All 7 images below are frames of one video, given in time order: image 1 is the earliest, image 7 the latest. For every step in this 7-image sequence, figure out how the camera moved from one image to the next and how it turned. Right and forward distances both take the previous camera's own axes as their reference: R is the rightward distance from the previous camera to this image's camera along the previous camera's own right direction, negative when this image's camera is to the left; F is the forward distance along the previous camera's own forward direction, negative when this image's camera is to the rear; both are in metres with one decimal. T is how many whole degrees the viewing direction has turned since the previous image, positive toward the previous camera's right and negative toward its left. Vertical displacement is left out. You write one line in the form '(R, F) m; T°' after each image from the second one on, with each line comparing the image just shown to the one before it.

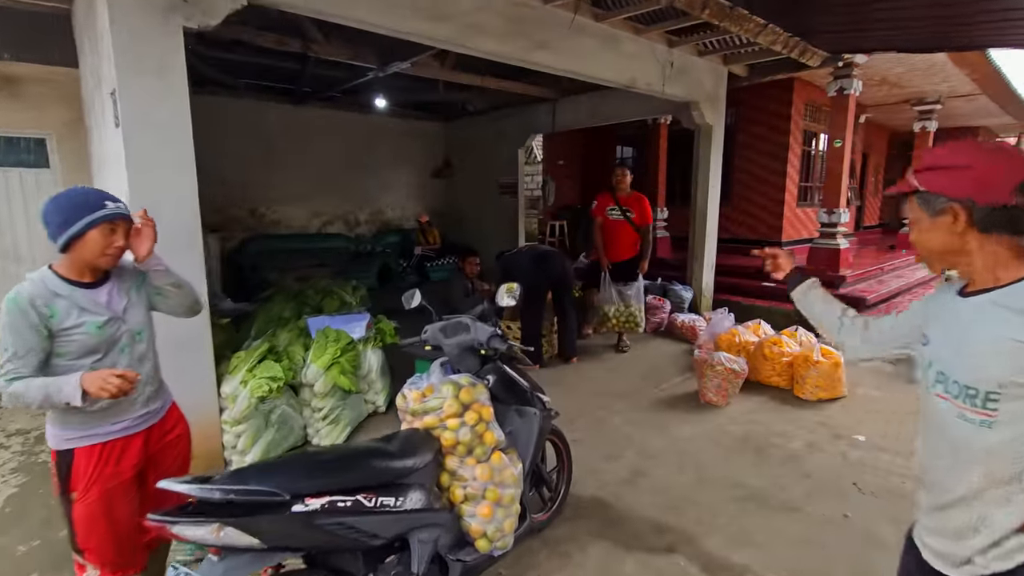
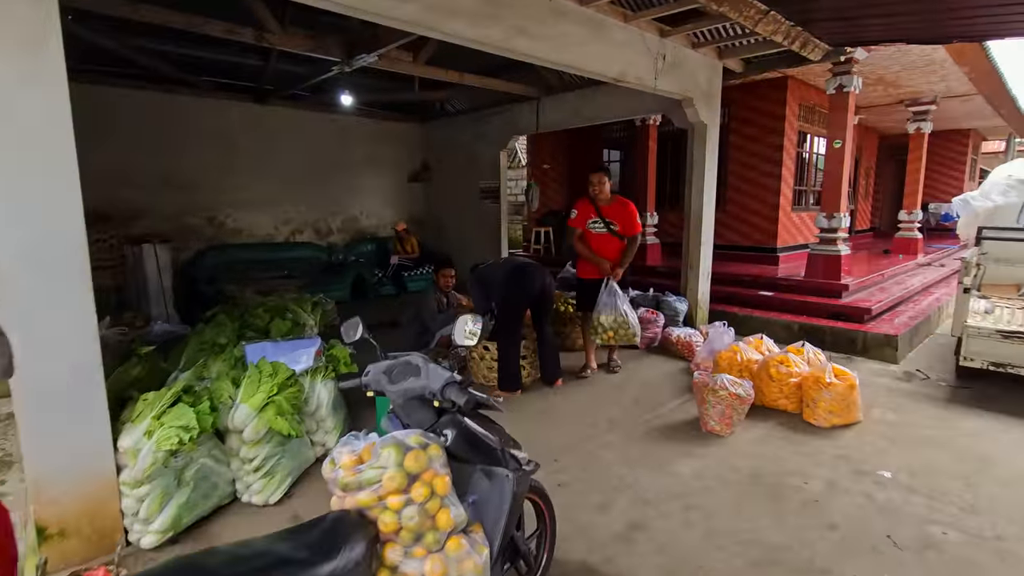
(+0.1, +0.5) m; +1°
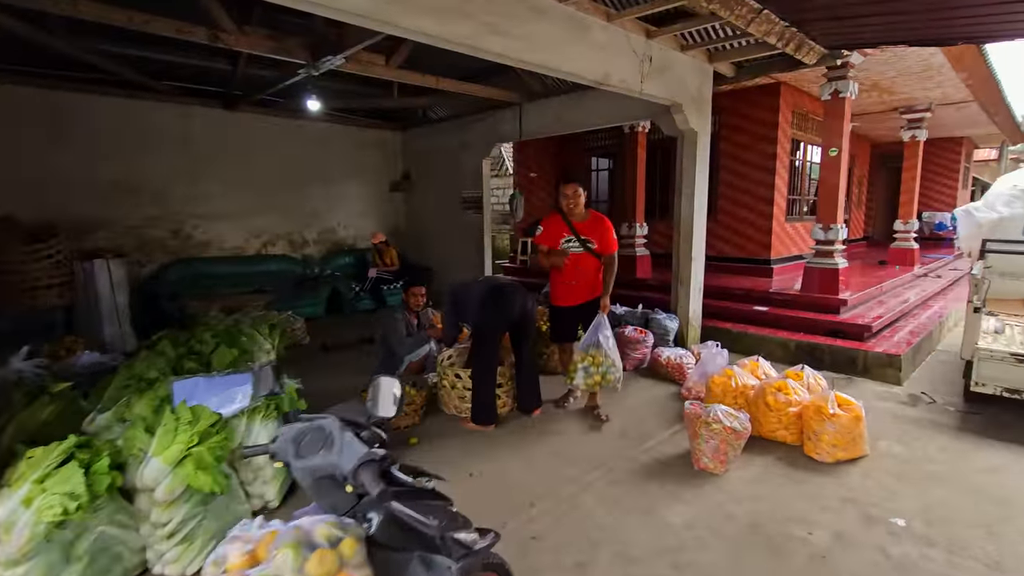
(+0.1, +0.3) m; +1°
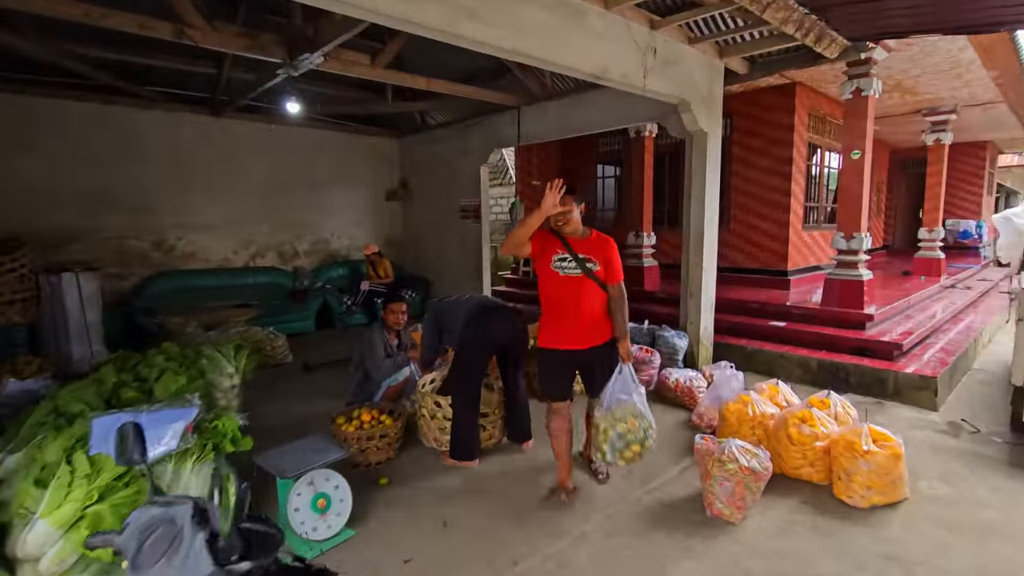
(+0.1, +0.4) m; -1°
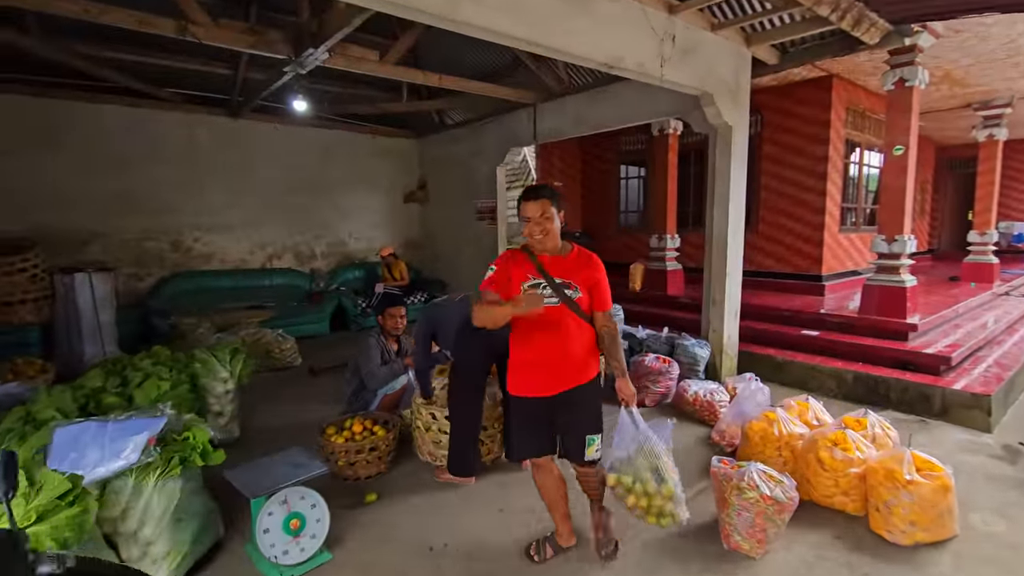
(+0.2, +0.2) m; -3°
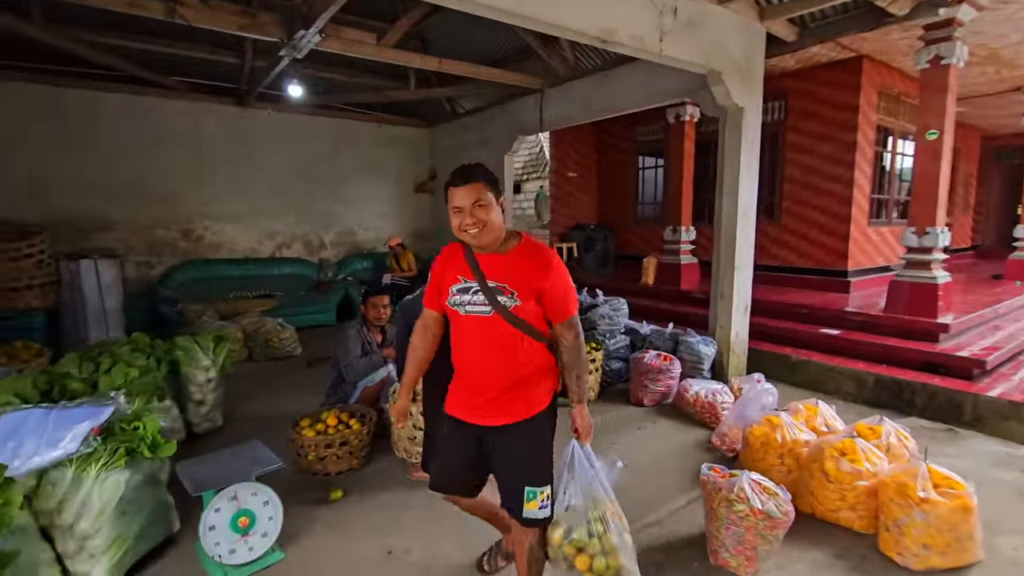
(+0.2, +0.2) m; -3°
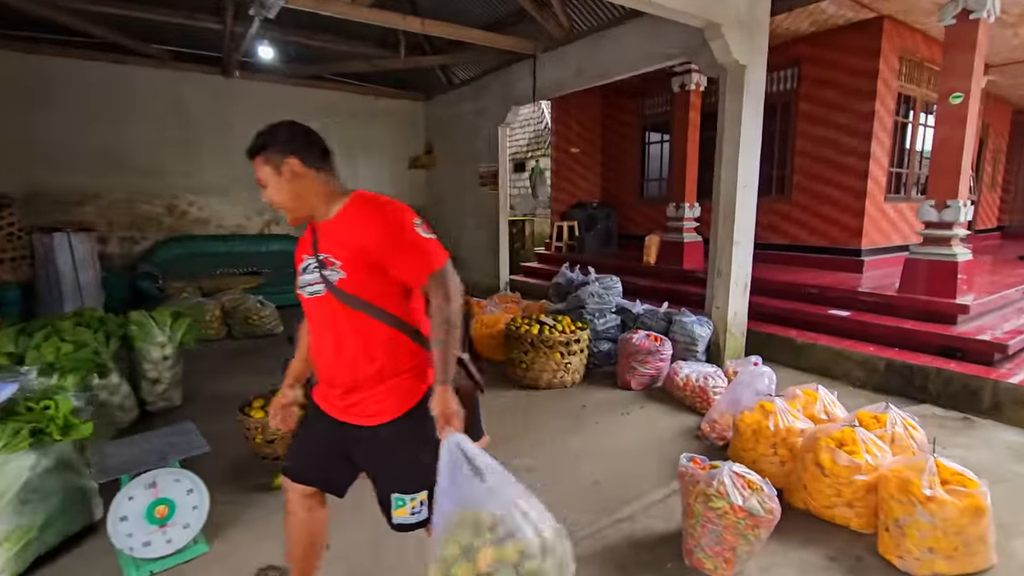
(+0.2, +0.2) m; -1°
